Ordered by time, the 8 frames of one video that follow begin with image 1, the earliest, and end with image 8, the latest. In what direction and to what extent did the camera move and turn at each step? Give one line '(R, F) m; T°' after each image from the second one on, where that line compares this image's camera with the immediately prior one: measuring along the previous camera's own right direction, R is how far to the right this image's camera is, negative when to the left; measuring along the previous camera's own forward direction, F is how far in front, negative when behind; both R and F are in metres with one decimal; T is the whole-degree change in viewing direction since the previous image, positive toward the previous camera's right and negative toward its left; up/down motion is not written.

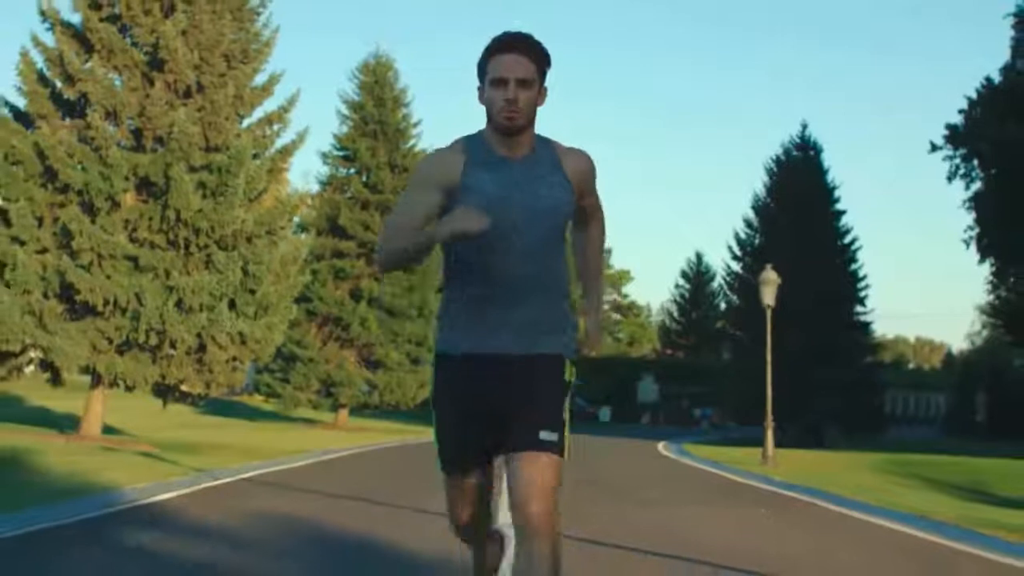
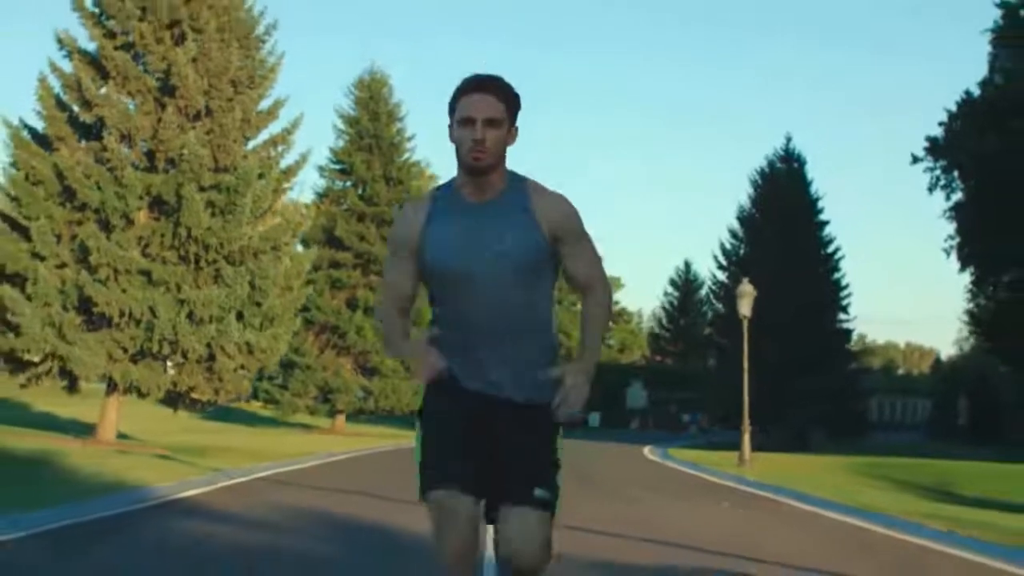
(0.0, -1.8) m; 0°
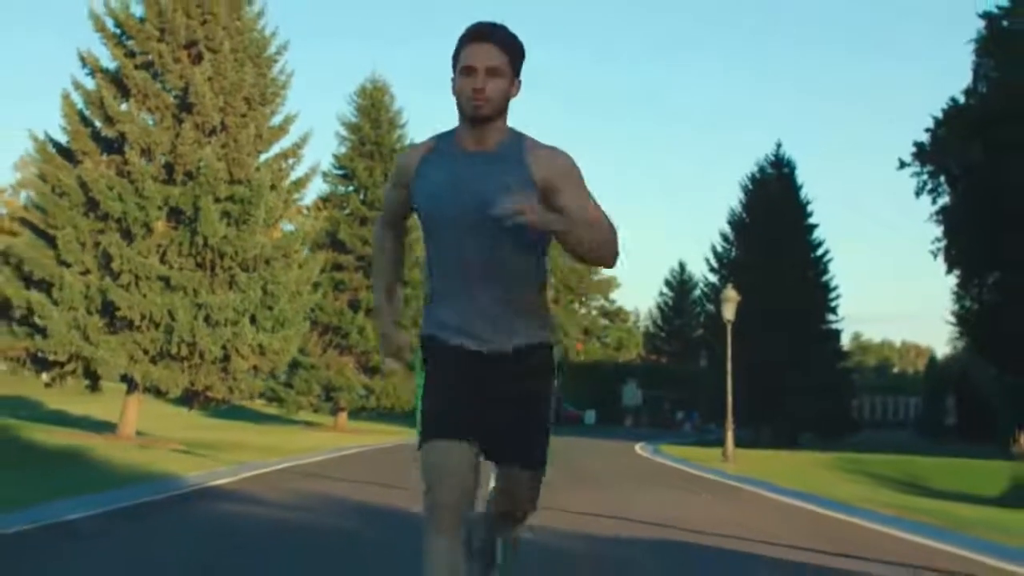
(0.0, -1.9) m; 0°
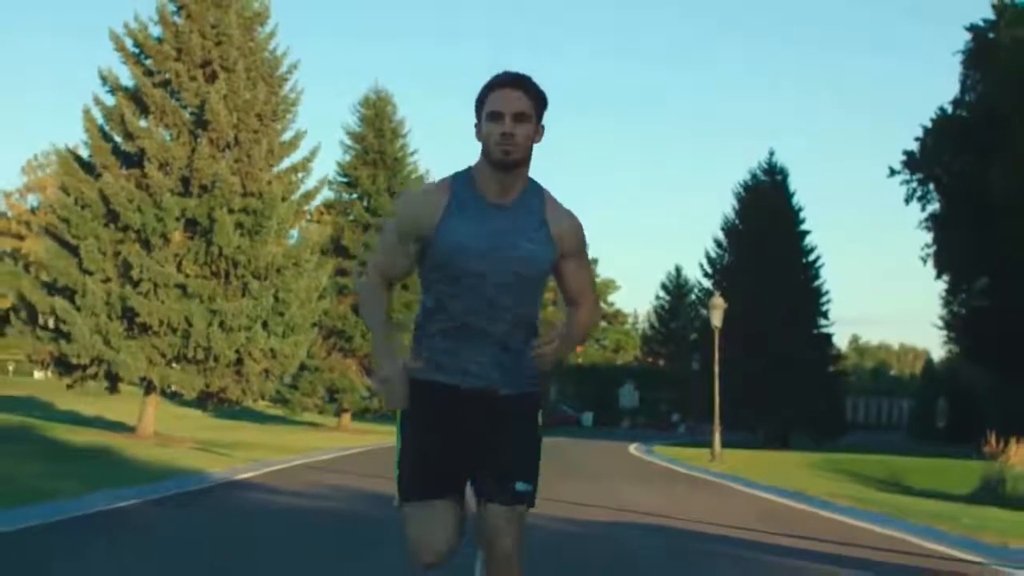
(0.0, -1.7) m; 0°
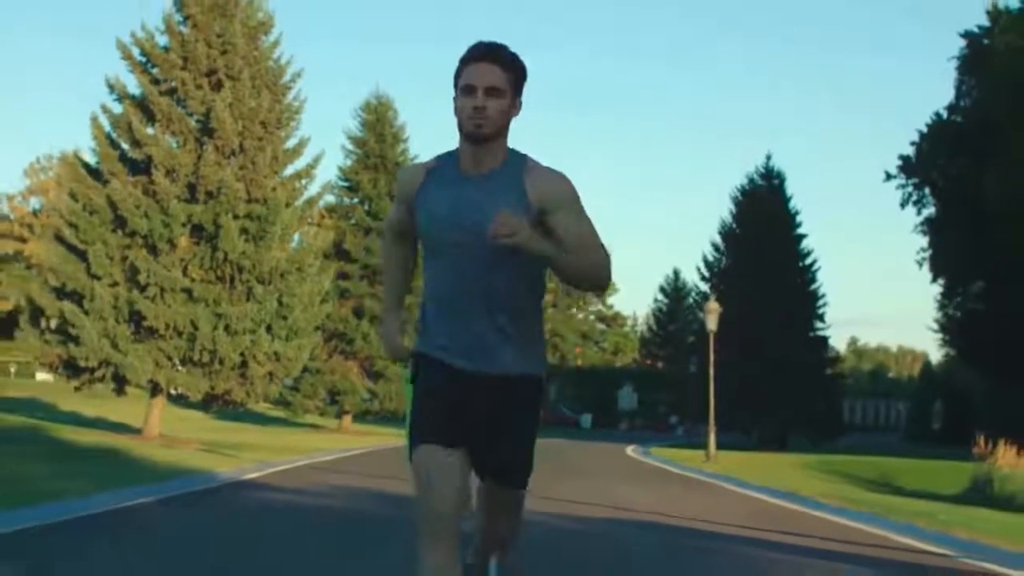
(0.0, -0.7) m; 0°
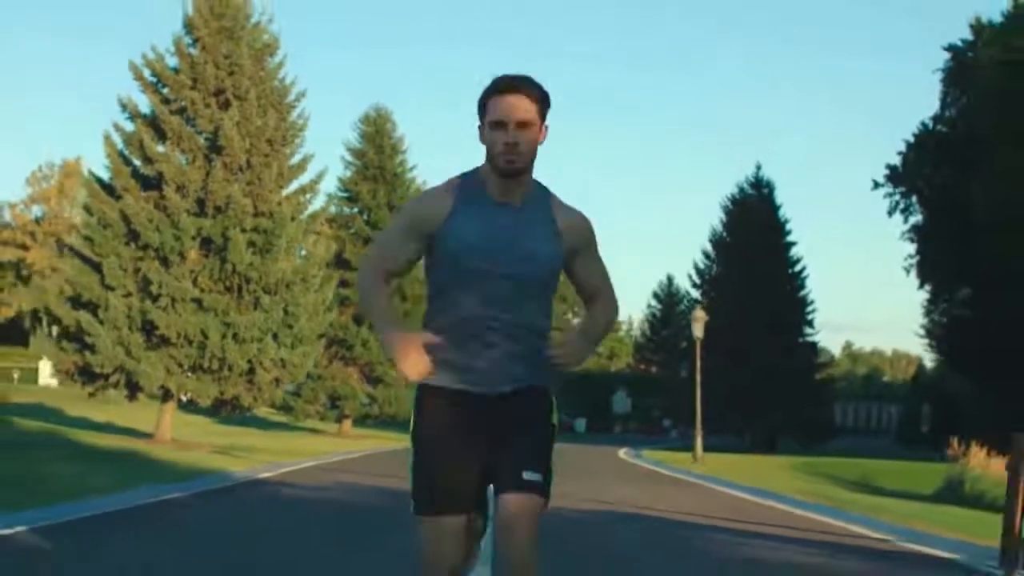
(0.0, -1.6) m; 0°
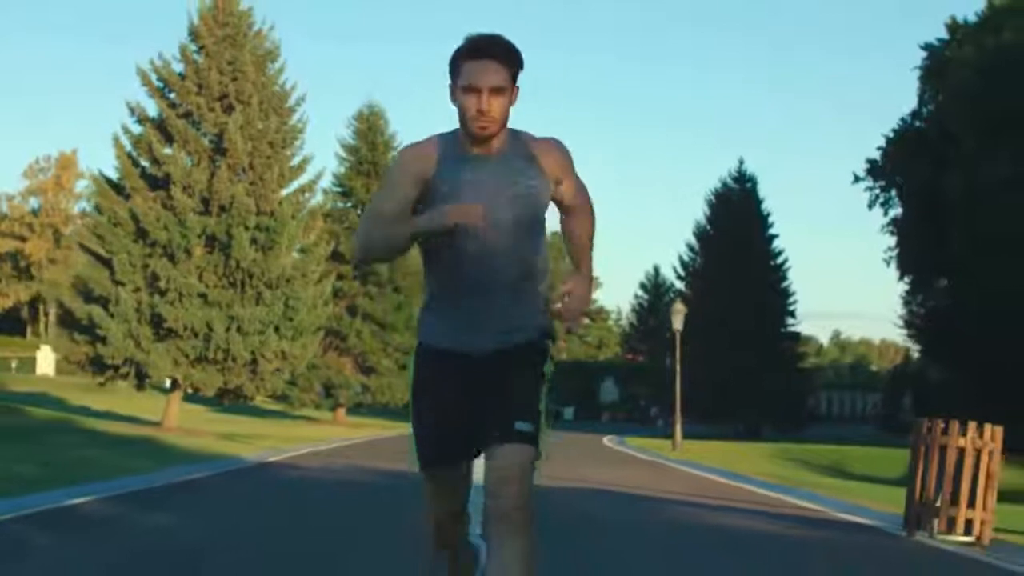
(0.0, -2.0) m; 0°
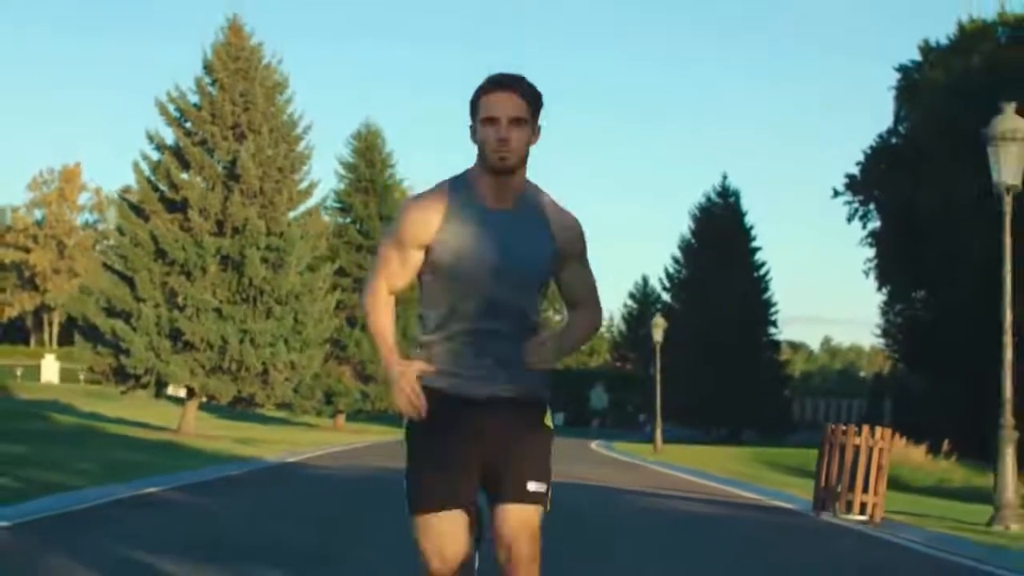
(0.0, -3.0) m; 0°
